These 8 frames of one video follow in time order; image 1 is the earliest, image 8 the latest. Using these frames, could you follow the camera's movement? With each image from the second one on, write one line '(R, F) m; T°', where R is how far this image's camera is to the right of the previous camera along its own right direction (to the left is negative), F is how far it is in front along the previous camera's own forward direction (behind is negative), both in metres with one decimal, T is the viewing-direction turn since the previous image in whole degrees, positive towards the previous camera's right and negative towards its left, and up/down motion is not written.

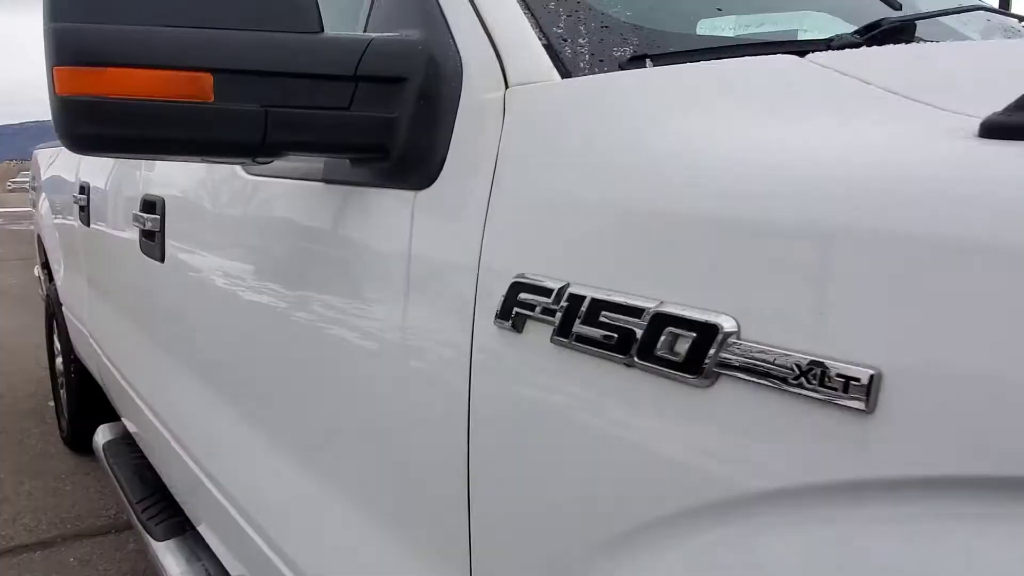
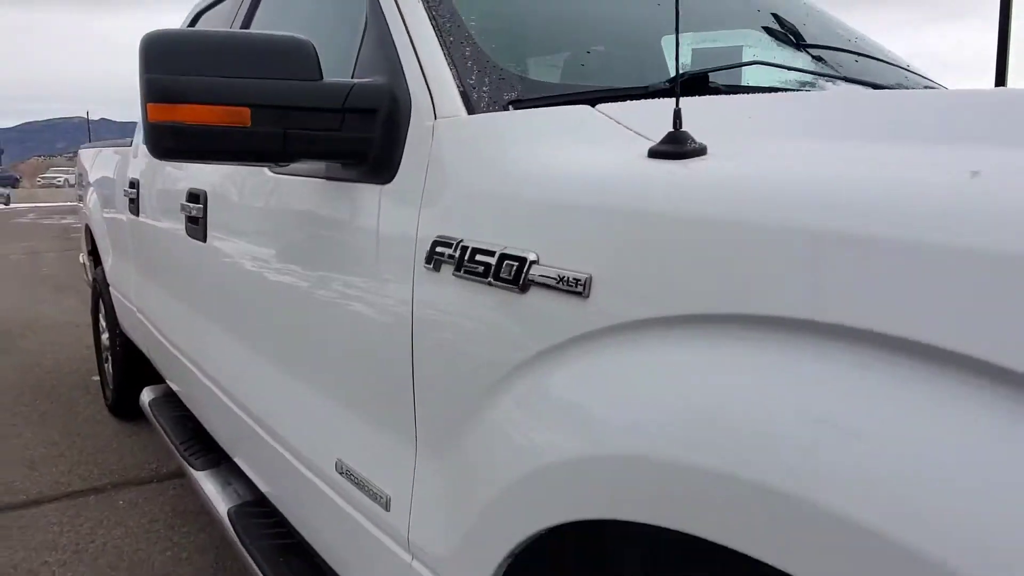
(+0.2, -0.4) m; -2°
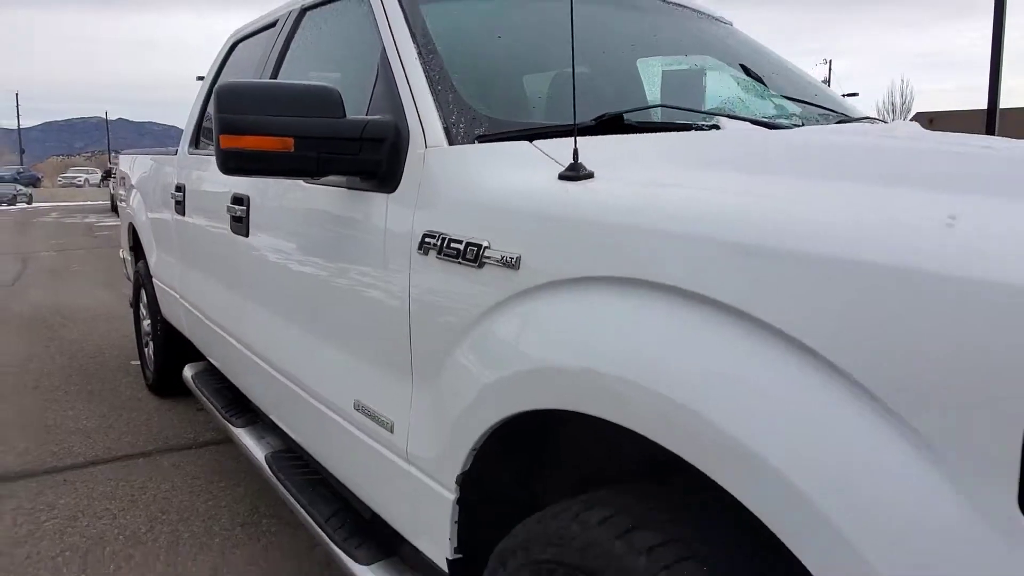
(+0.1, -0.5) m; -1°
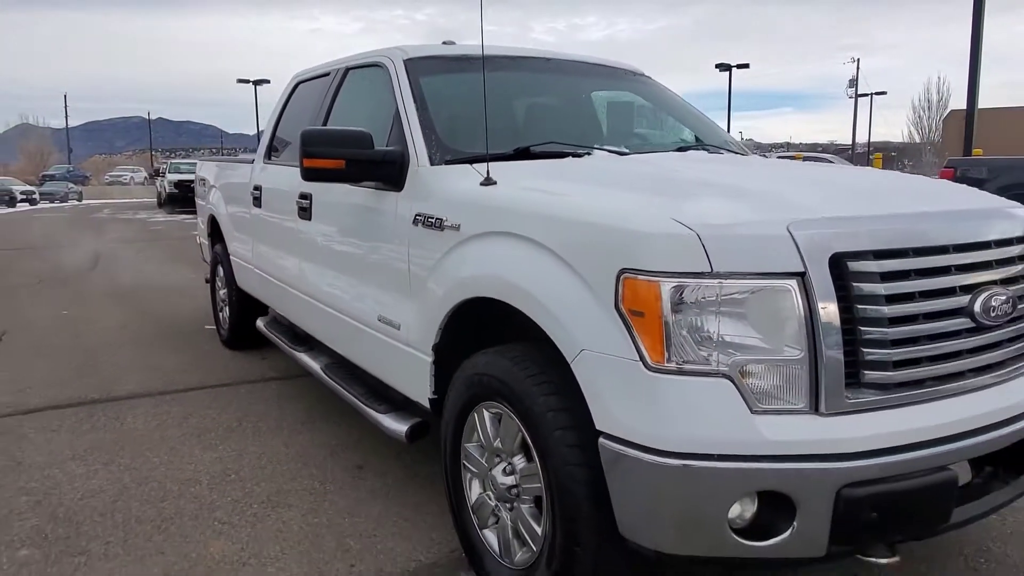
(+0.3, -1.4) m; -2°
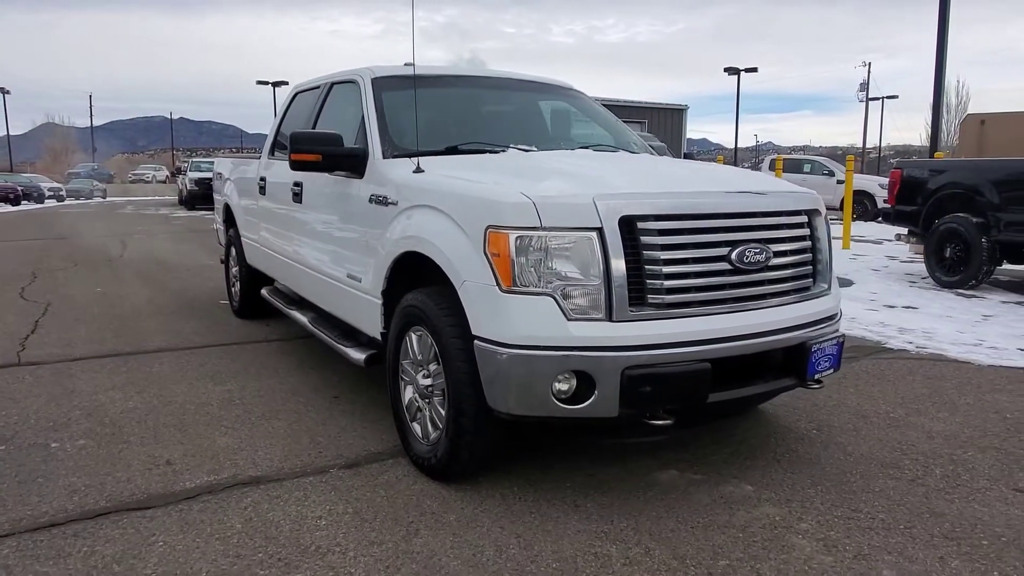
(+0.5, -1.0) m; -1°
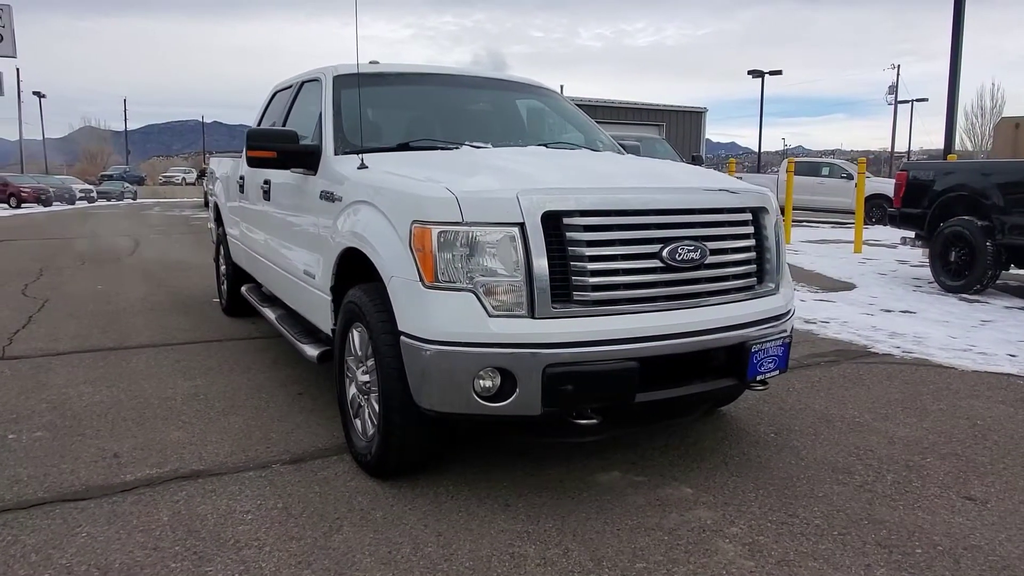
(+0.4, 0.0) m; -2°
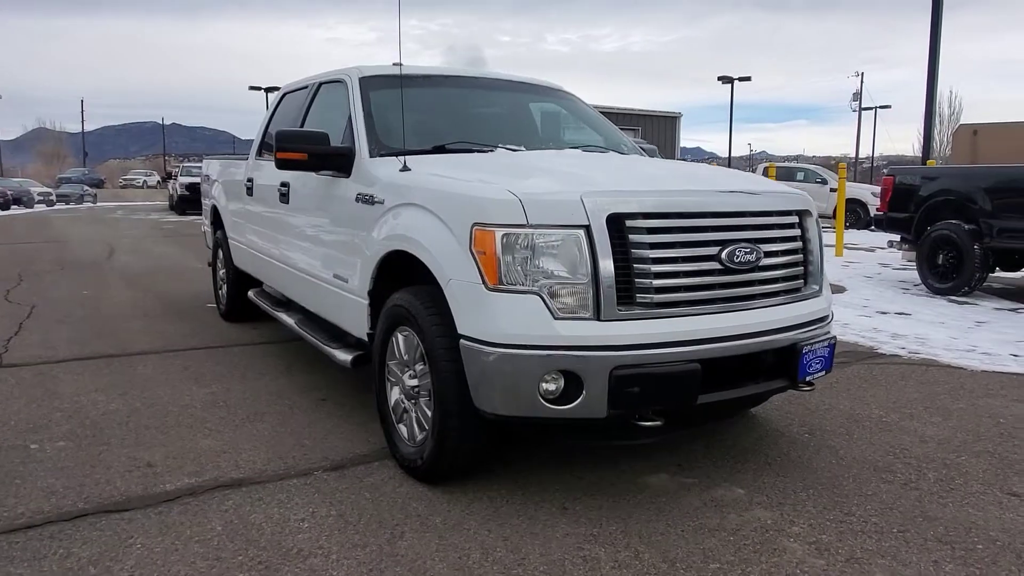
(-0.4, 0.0) m; +2°
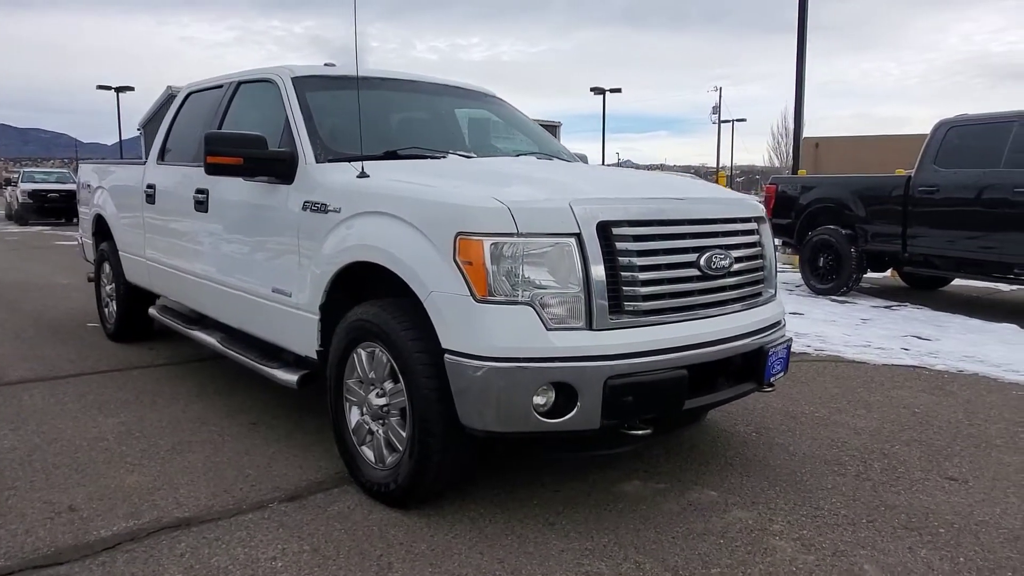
(-0.4, +0.1) m; +10°
